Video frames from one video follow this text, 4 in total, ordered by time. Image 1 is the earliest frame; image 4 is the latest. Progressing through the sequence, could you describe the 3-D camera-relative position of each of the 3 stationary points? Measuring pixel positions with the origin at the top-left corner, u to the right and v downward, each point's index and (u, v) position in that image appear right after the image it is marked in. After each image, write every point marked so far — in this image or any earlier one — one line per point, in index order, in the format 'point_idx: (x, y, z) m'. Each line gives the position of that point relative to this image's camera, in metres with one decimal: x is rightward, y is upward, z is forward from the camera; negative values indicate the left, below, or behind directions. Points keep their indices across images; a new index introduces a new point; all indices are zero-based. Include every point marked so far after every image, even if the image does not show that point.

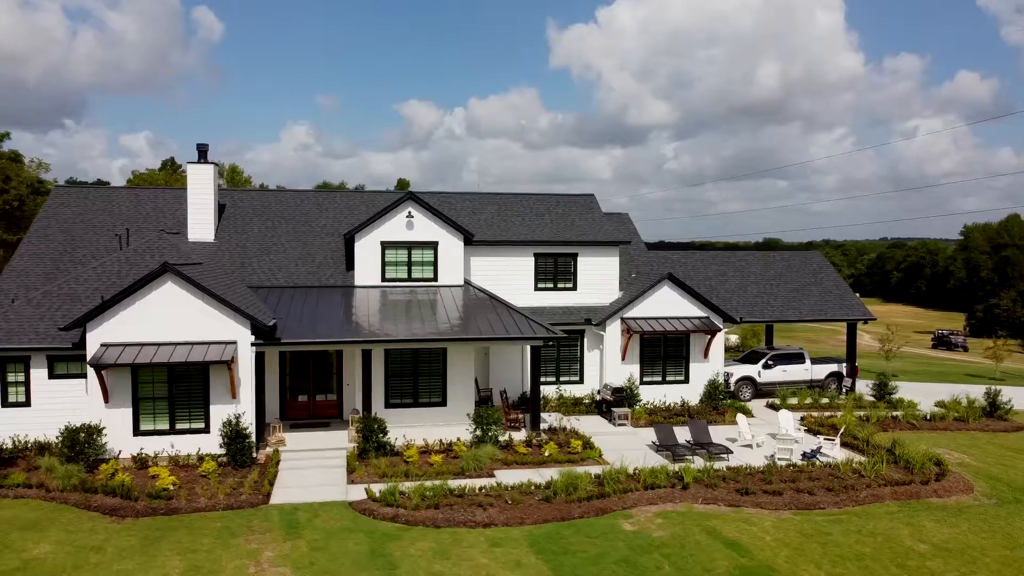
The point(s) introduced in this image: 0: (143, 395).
0: (-8.5, -2.5, +18.8) m
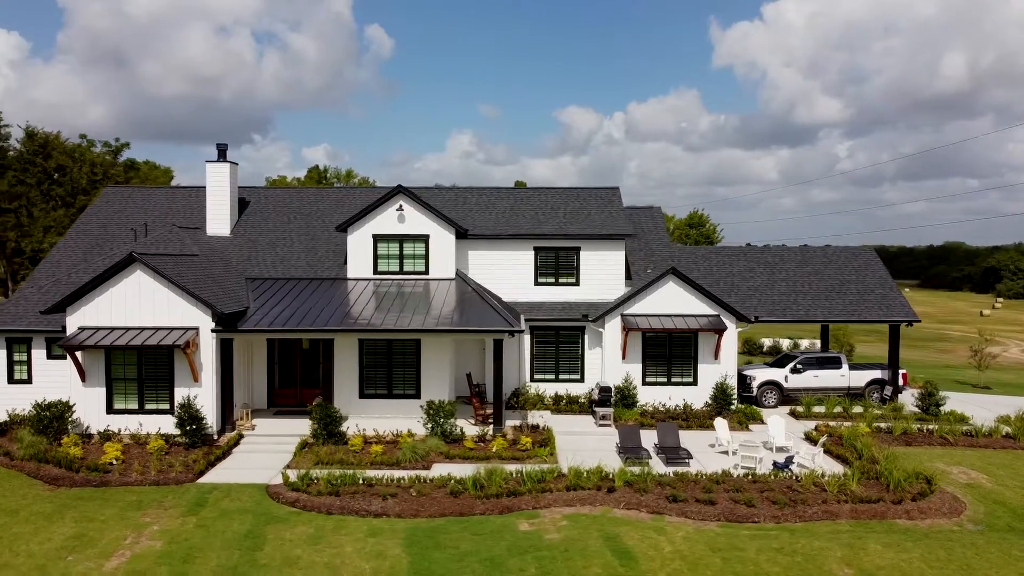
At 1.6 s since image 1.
0: (-9.8, -2.2, +20.1) m
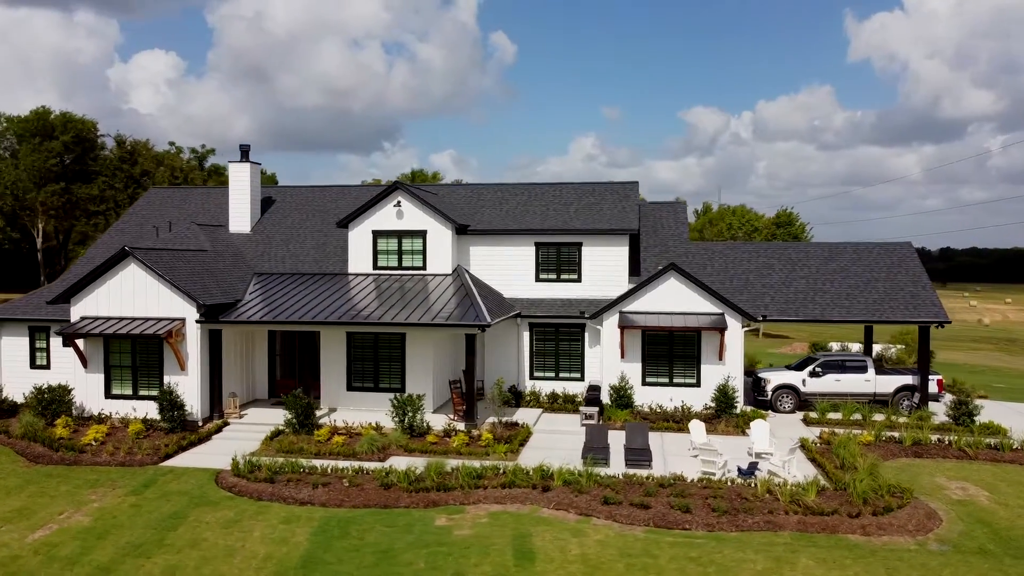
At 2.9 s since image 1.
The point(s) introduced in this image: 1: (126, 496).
0: (-10.5, -2.0, +21.4) m
1: (-7.7, -4.1, +16.2) m
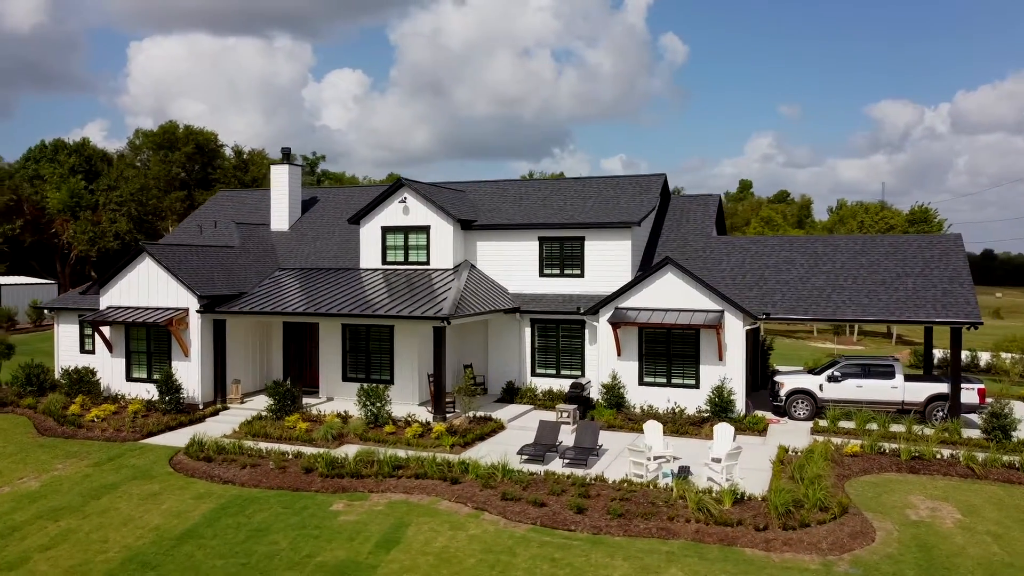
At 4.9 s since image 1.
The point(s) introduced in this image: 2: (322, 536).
0: (-10.9, -1.7, +23.4) m
1: (-9.3, -3.9, +17.7) m
2: (-3.2, -4.2, +13.8) m
